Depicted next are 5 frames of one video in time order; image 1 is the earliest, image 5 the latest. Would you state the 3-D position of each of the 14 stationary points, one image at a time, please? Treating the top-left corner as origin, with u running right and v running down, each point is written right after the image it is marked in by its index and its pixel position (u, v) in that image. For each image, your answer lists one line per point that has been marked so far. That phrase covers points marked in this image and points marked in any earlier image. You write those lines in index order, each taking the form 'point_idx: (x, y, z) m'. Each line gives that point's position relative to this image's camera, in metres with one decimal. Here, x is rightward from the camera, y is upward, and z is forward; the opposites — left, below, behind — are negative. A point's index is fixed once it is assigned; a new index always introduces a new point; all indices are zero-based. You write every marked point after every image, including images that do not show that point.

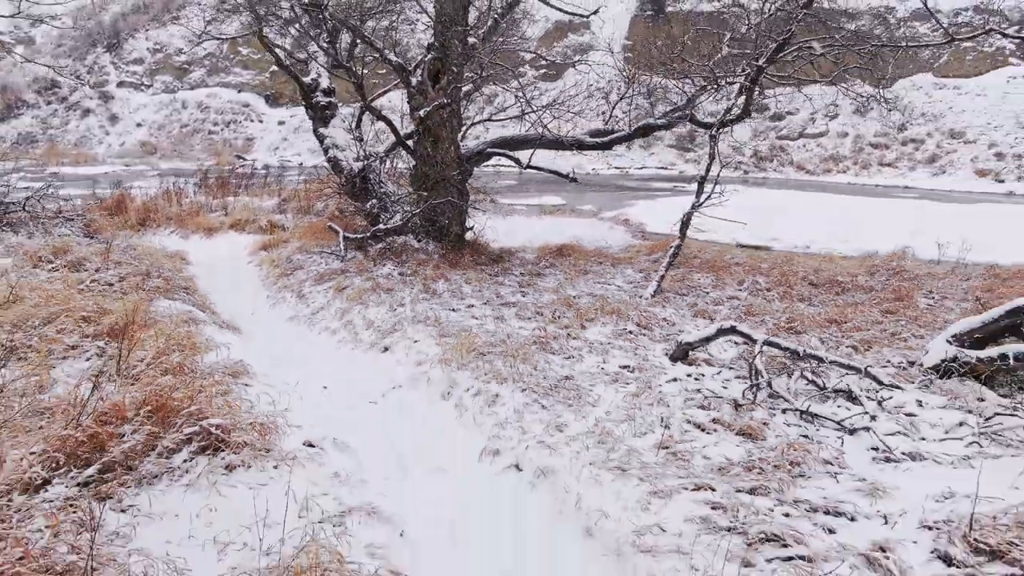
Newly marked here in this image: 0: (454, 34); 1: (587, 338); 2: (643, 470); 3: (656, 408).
0: (-0.7, +3.0, +9.6) m
1: (+0.6, -0.4, +6.0) m
2: (+0.6, -0.9, +3.9) m
3: (+0.8, -0.7, +4.6) m
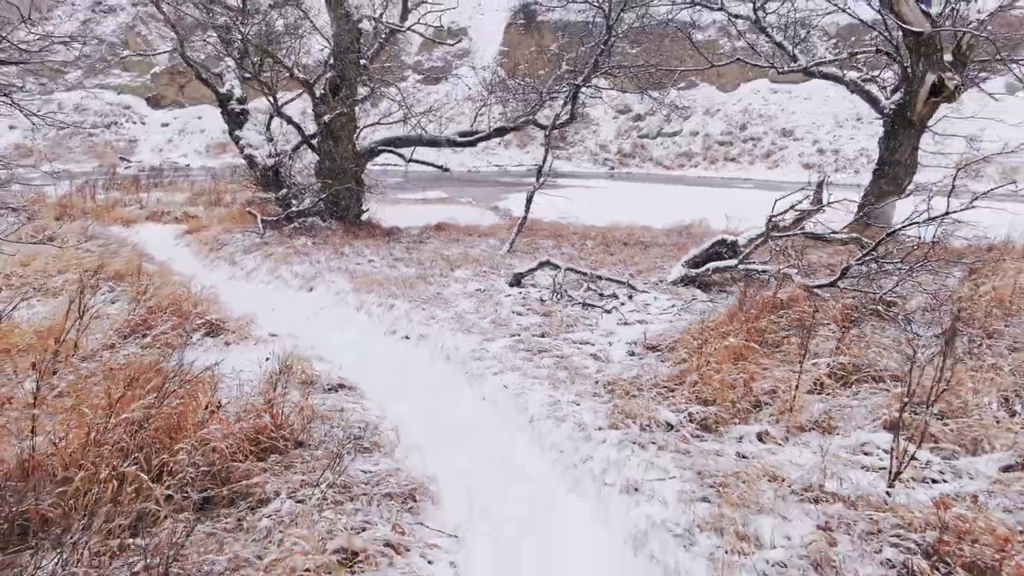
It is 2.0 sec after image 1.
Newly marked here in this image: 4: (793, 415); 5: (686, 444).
0: (-2.4, +3.4, +12.1) m
1: (-0.6, +0.1, +8.7) m
2: (-0.2, -0.3, +6.6) m
3: (-0.2, -0.2, +7.3) m
4: (+1.5, -0.6, +4.3) m
5: (+0.9, -0.8, +4.2) m
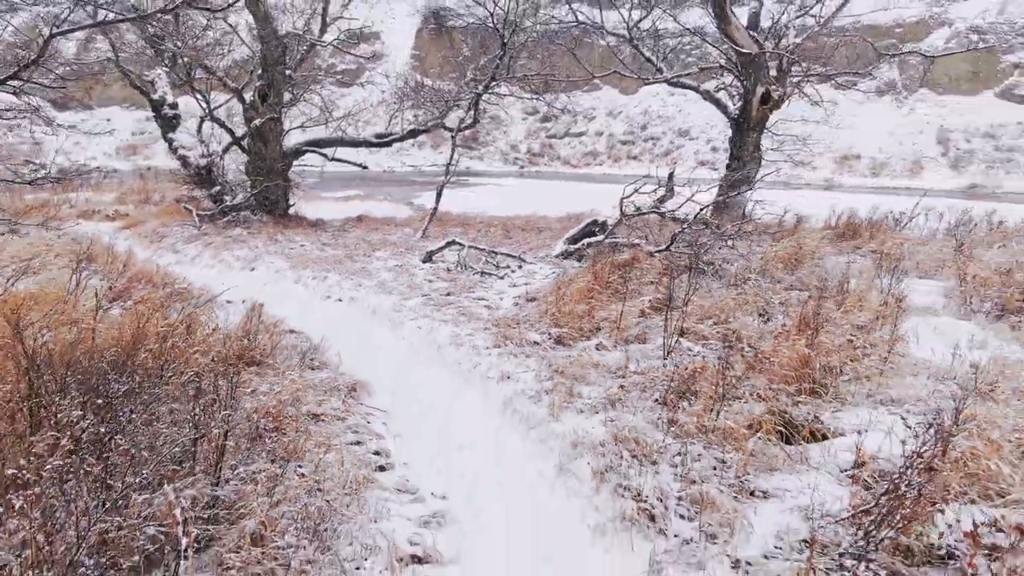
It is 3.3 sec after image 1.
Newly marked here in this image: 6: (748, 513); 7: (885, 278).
0: (-3.9, +3.7, +13.6) m
1: (-1.7, +0.4, +10.3) m
2: (-1.1, -0.1, +8.3) m
3: (-1.1, +0.1, +9.0) m
4: (+0.8, -0.3, +6.2) m
5: (+0.2, -0.5, +6.0) m
6: (+1.0, -0.9, +3.5) m
7: (+3.2, +0.1, +6.8) m
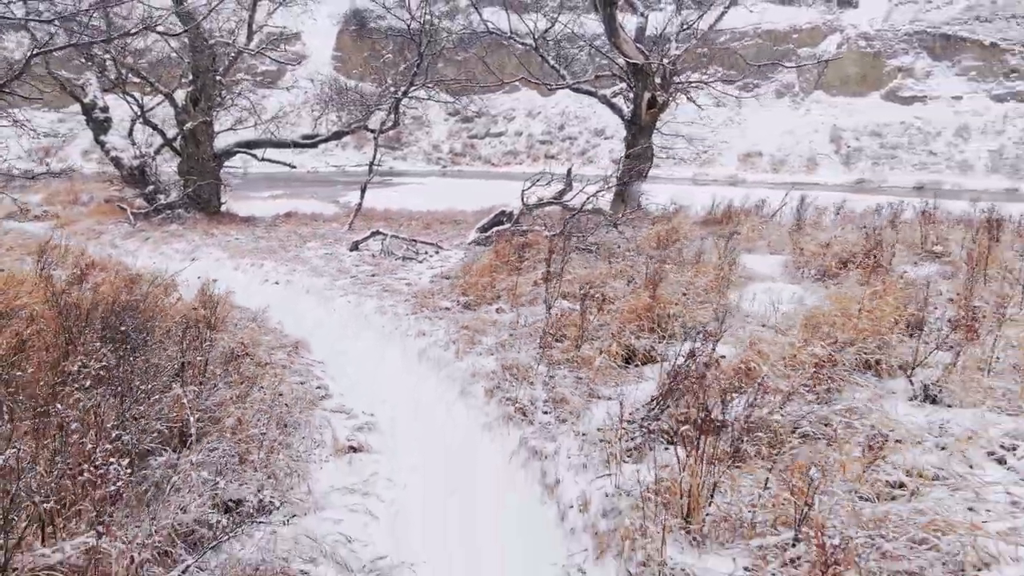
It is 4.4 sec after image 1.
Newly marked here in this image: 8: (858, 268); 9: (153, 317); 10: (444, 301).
0: (-5.4, +3.8, +14.5) m
1: (-2.9, +0.6, +11.4) m
2: (-2.1, +0.1, +9.5) m
3: (-2.2, +0.3, +10.2) m
4: (0.0, 0.0, +7.5) m
5: (-0.5, -0.2, +7.3) m
6: (+0.5, -0.7, +4.9) m
7: (+2.3, +0.4, +8.4) m
8: (+3.4, +0.3, +7.8) m
9: (-2.3, -0.2, +5.2) m
10: (-0.6, -0.1, +7.7) m
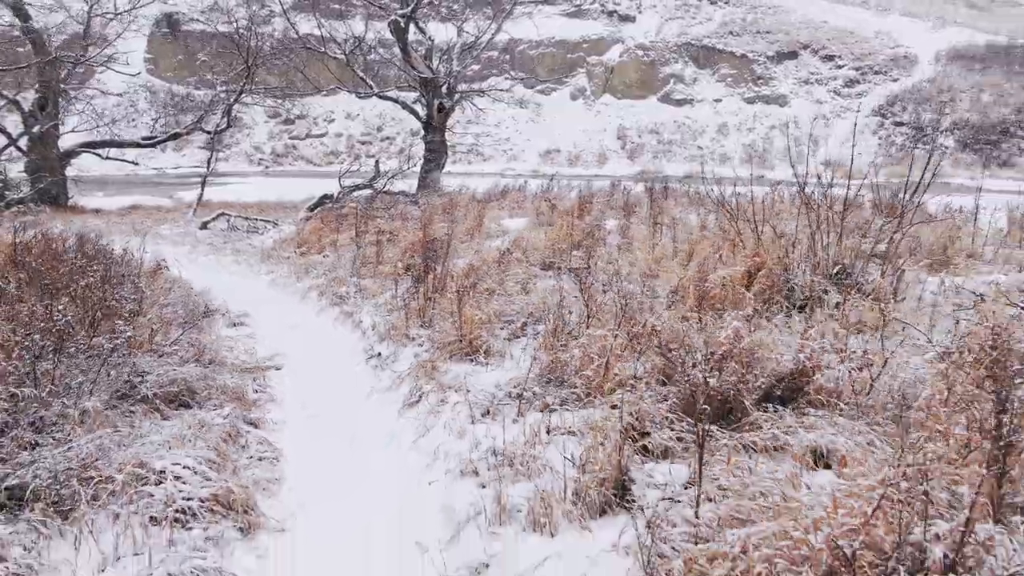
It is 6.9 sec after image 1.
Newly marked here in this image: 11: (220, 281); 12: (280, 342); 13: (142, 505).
0: (-9.2, +4.1, +16.4) m
1: (-6.0, +1.1, +14.0) m
2: (-4.8, +0.7, +12.2) m
3: (-5.0, +0.8, +12.9) m
4: (-2.3, +0.6, +10.7) m
5: (-2.8, +0.4, +10.4) m
6: (-1.3, 0.0, +8.2) m
7: (-0.3, +1.1, +12.0) m
8: (+0.9, +1.0, +11.7) m
9: (-4.1, +0.4, +8.0) m
10: (-3.0, +0.5, +10.8) m
11: (-3.5, +0.1, +9.6) m
12: (-2.0, -0.5, +7.0) m
13: (-1.7, -1.0, +3.7) m
